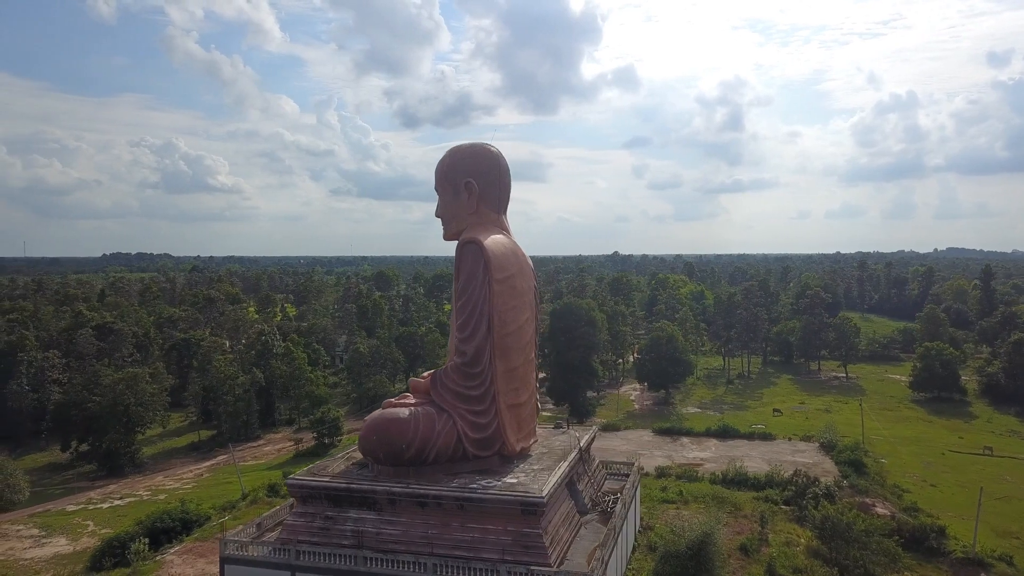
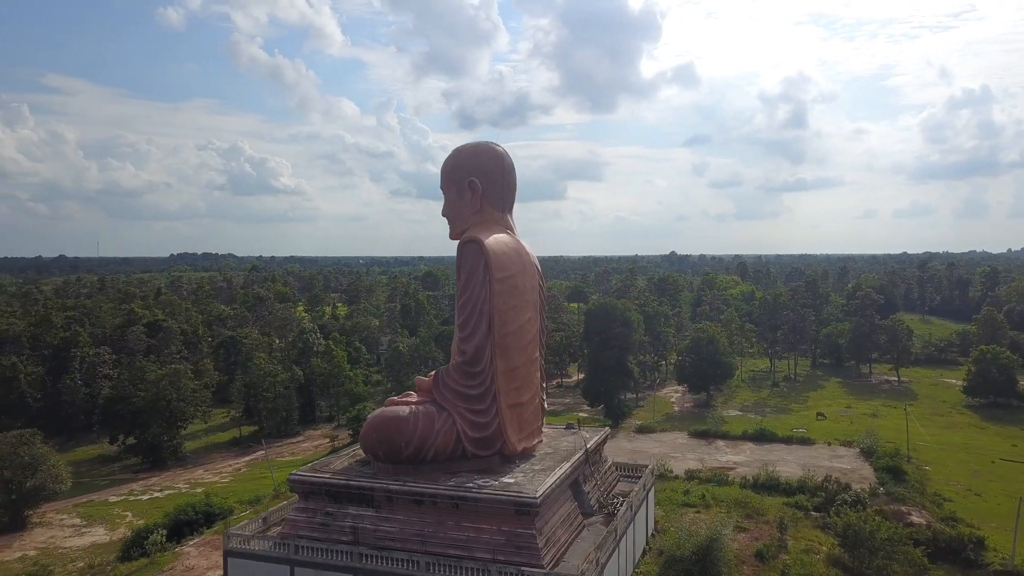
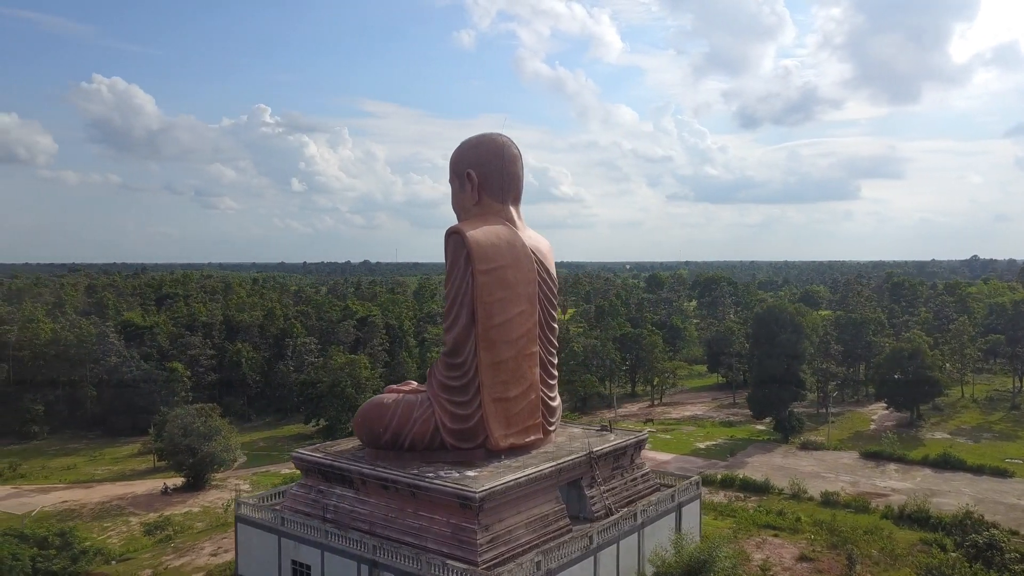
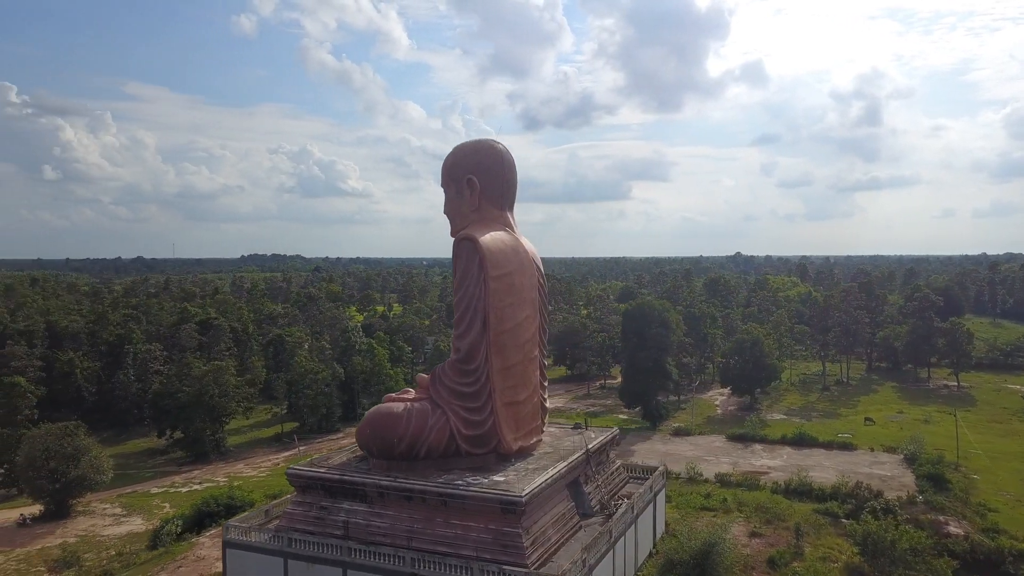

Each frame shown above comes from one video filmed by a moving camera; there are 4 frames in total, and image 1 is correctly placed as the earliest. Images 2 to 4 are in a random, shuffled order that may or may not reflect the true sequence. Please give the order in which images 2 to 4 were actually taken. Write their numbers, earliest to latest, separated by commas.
2, 4, 3
